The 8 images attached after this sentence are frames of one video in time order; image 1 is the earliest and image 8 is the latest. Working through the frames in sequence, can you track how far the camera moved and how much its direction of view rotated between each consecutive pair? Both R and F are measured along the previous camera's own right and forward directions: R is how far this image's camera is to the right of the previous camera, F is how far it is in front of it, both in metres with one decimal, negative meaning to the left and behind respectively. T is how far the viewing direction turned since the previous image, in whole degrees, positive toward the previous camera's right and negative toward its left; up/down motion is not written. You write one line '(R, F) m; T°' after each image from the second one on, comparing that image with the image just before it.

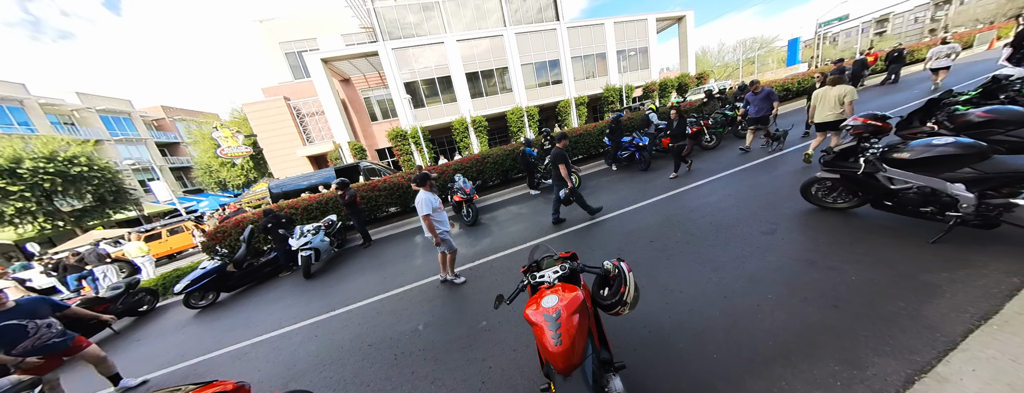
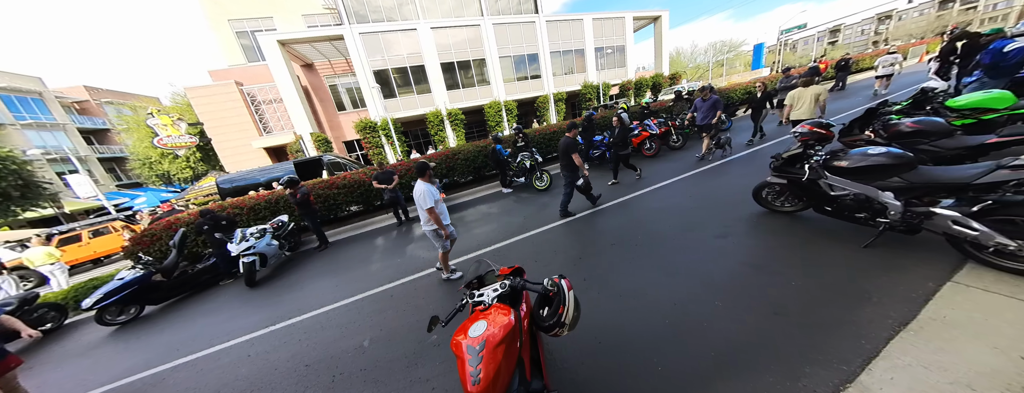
(+0.3, +0.1) m; +4°
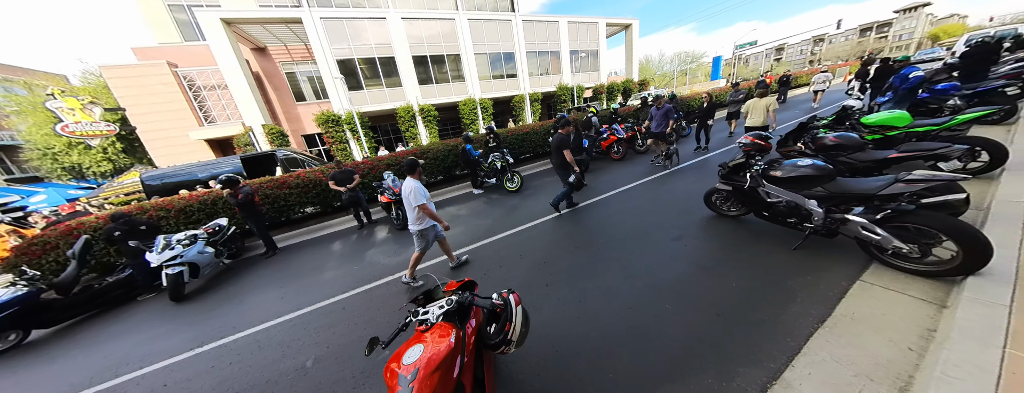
(+0.1, +0.1) m; +6°
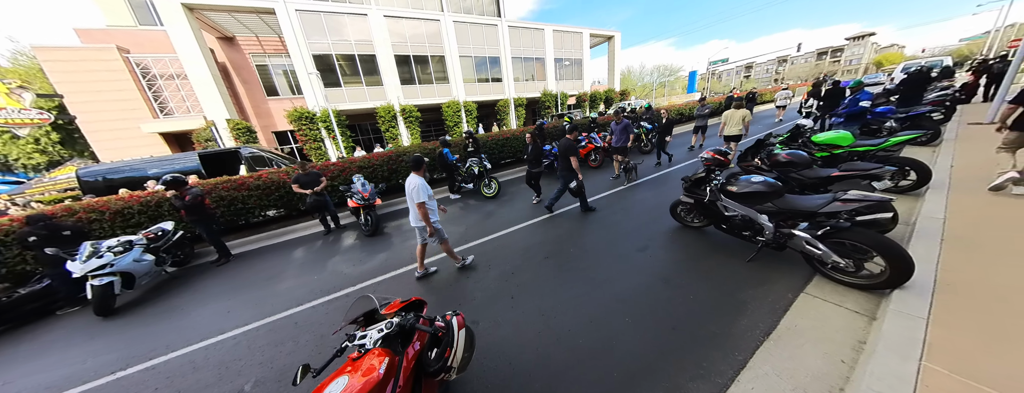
(+0.2, 0.0) m; +4°
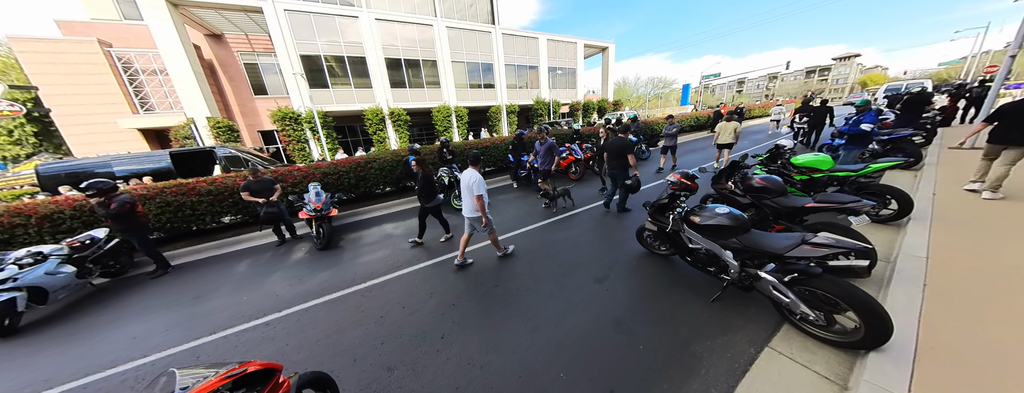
(+0.6, +0.3) m; +1°
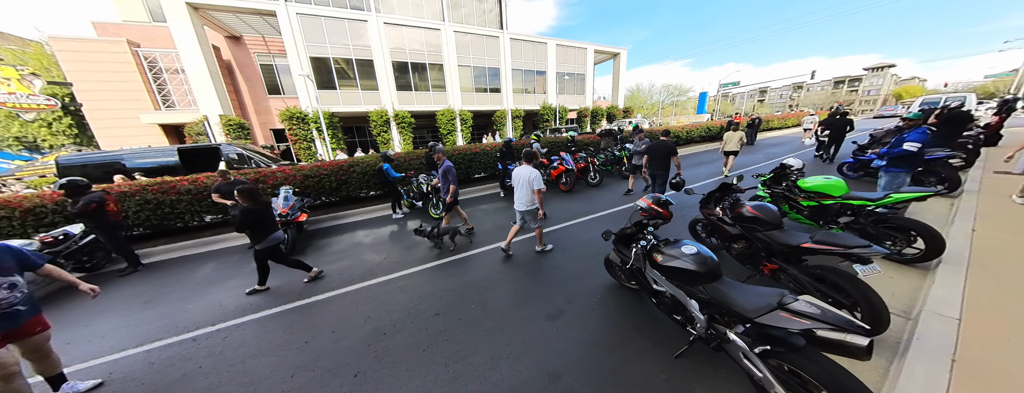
(+0.6, +0.3) m; -2°
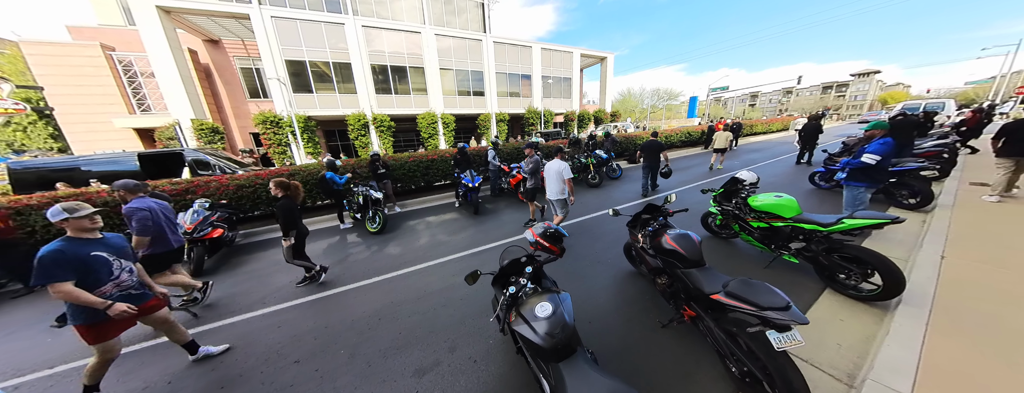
(+1.1, +0.4) m; 0°
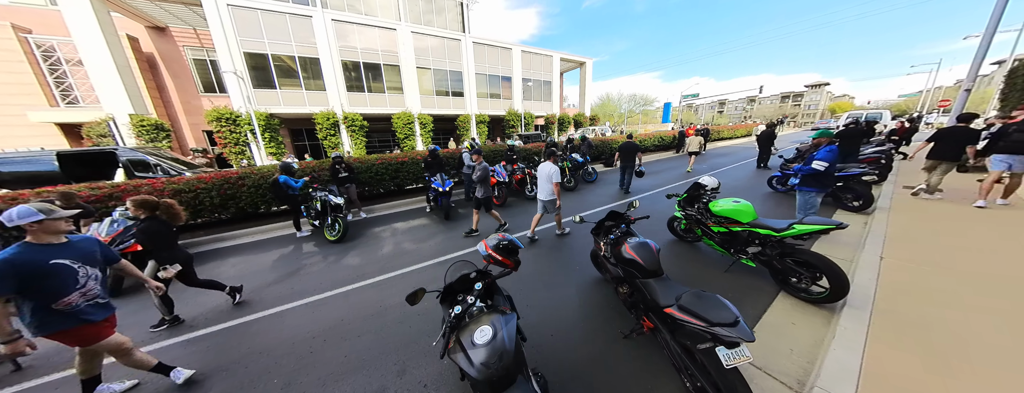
(+0.2, +0.1) m; +4°
